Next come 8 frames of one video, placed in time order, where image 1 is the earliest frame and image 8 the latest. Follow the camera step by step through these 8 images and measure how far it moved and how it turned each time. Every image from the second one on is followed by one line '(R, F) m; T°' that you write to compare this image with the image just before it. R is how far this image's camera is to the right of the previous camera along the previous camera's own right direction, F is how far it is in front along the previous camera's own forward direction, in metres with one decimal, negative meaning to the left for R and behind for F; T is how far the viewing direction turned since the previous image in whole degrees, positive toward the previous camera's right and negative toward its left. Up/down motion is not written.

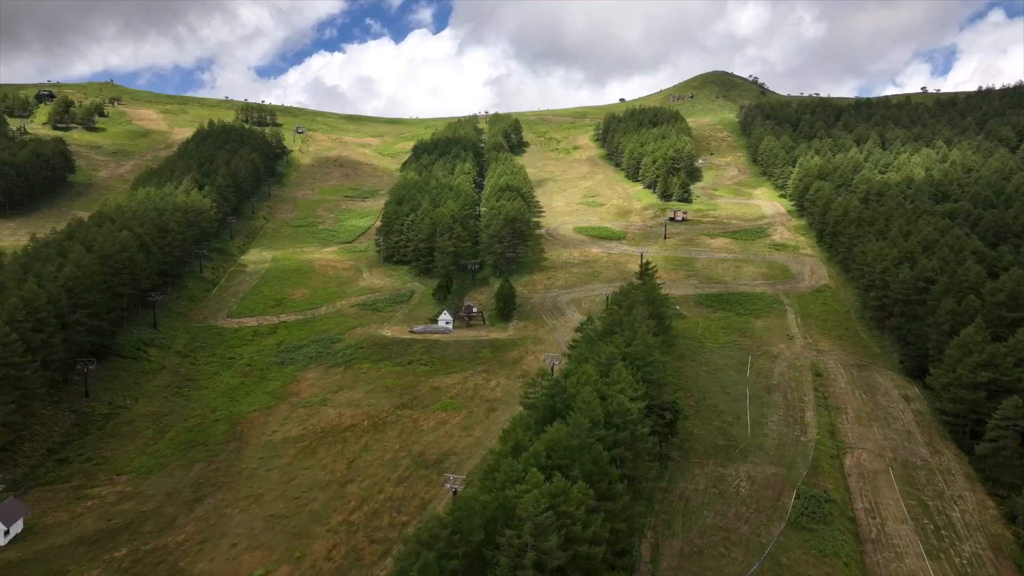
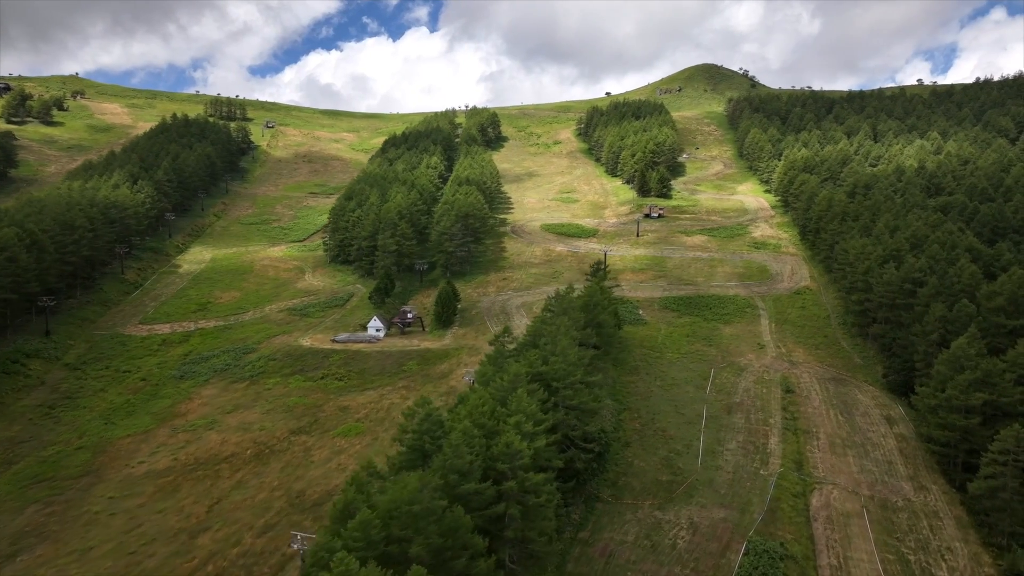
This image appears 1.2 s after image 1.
(+5.3, +7.6) m; 0°
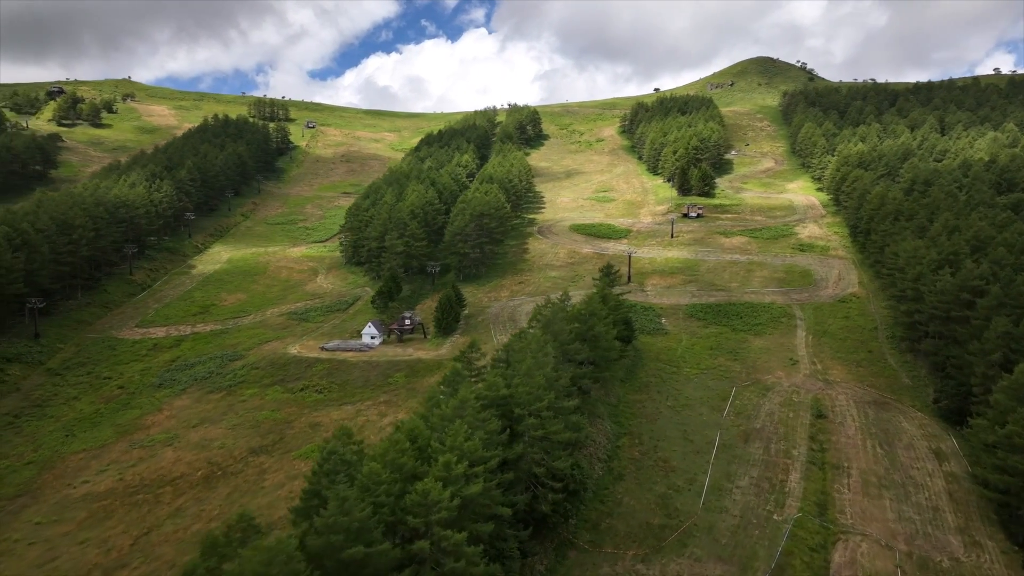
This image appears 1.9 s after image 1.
(+4.2, +5.3) m; -5°
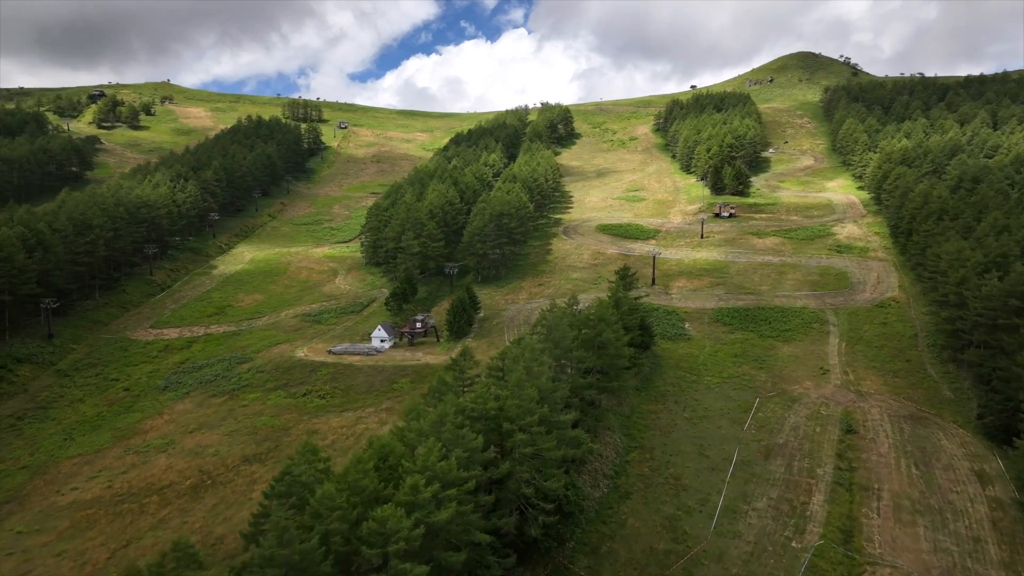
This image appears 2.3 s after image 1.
(+1.9, +2.3) m; -3°
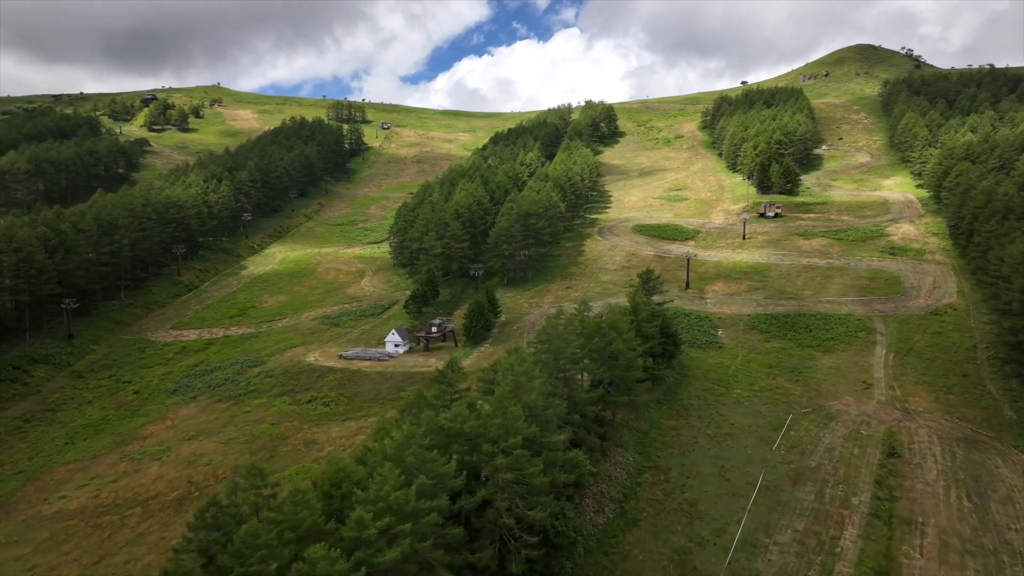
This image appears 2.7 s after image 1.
(+2.4, +2.8) m; -4°
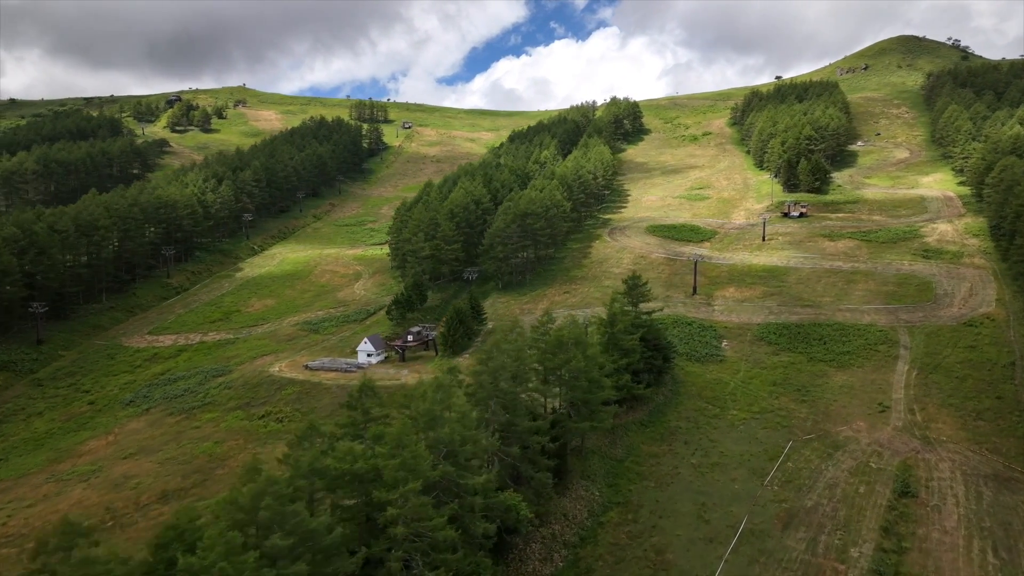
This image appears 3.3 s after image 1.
(+3.9, +4.4) m; -3°
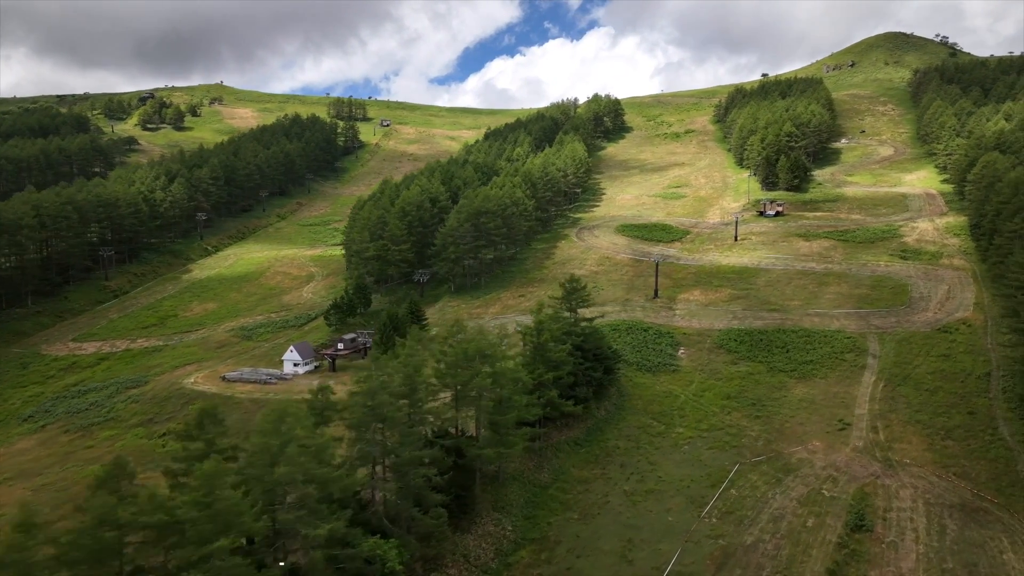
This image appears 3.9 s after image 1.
(+3.7, +3.8) m; 0°
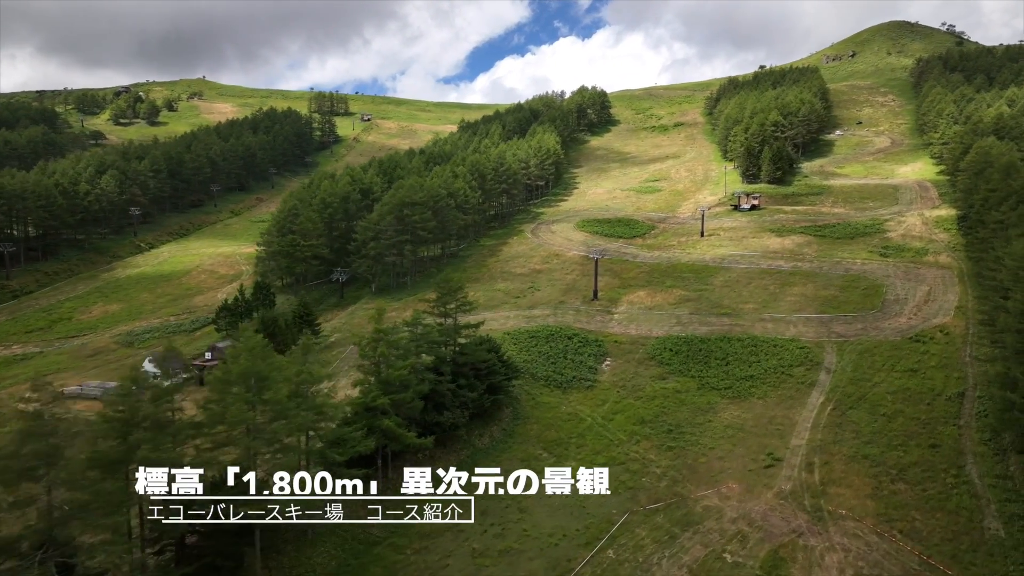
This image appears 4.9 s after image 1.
(+6.5, +6.8) m; -1°
